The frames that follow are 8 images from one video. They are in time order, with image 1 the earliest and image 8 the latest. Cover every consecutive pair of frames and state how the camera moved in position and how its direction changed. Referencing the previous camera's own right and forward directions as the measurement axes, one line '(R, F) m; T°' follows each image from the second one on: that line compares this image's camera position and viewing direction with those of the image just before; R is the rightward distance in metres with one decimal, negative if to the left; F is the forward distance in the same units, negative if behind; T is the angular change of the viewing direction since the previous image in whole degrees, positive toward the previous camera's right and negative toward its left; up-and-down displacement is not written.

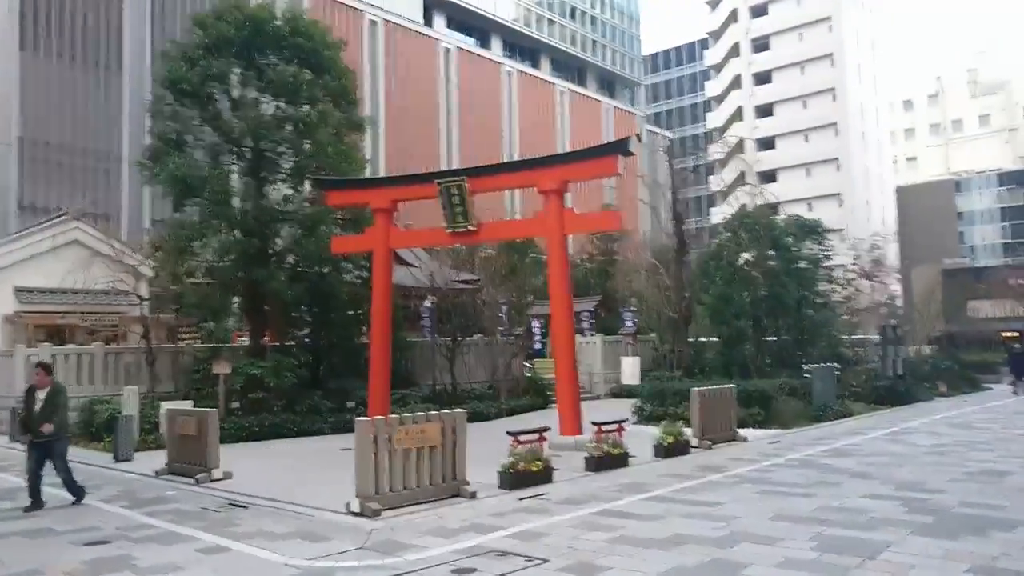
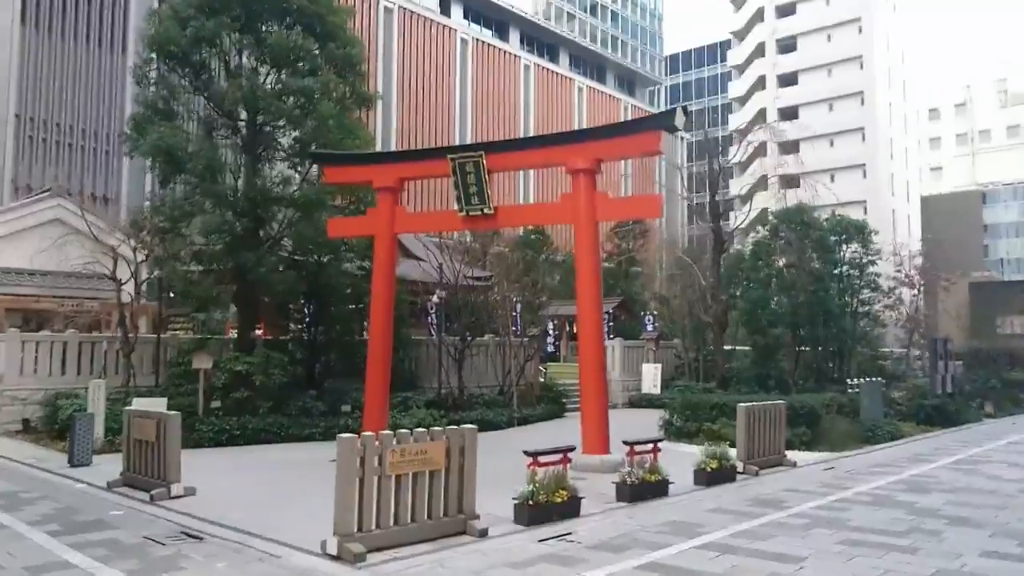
(-0.2, +1.6) m; -1°
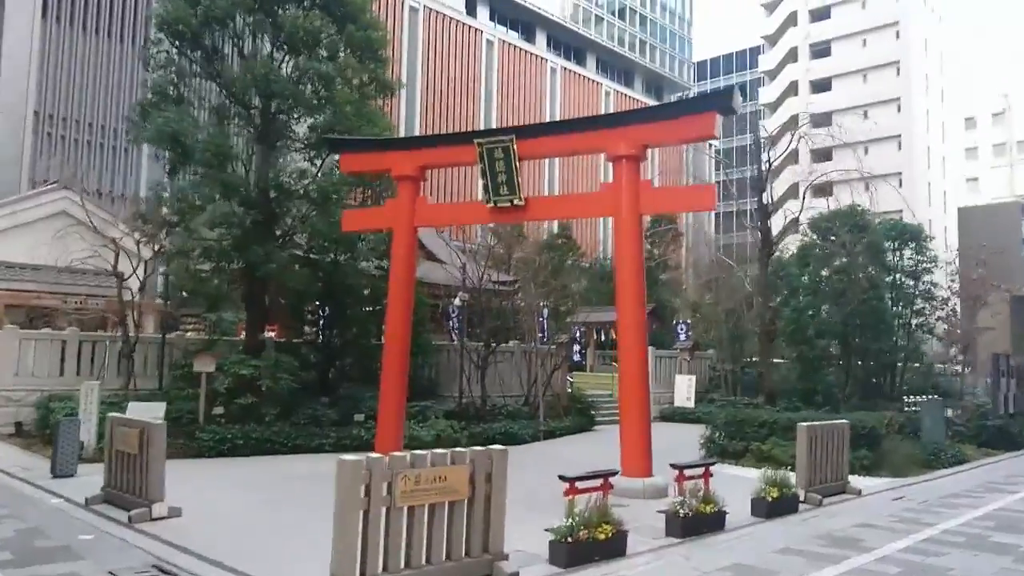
(-0.1, +1.1) m; -1°
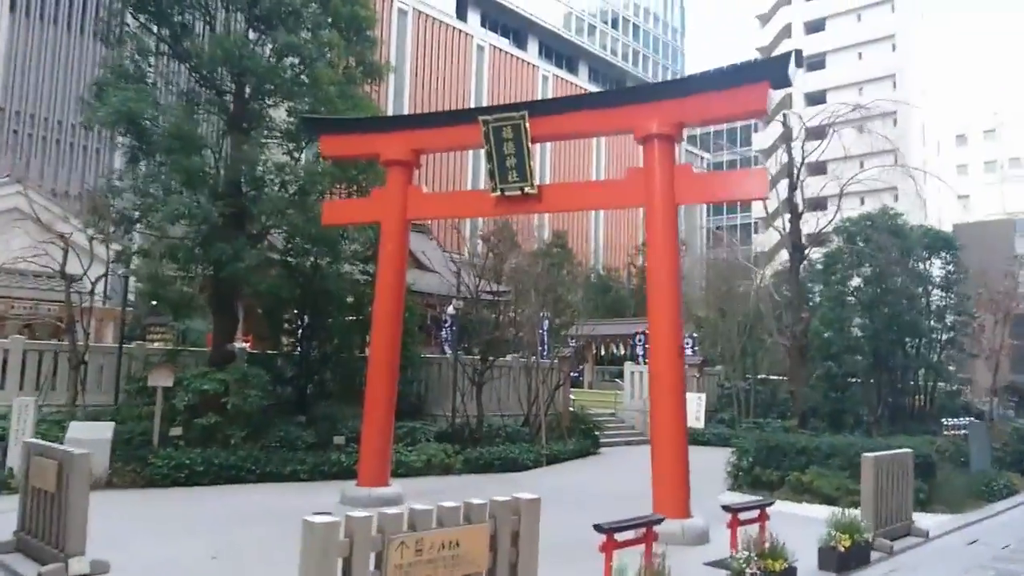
(-0.3, +1.5) m; +1°
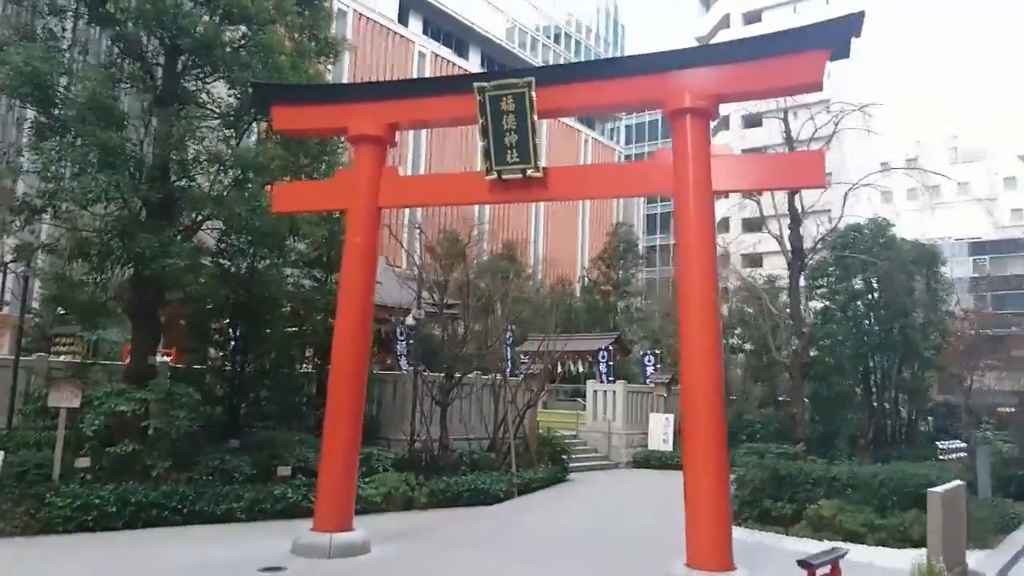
(-0.6, +1.5) m; +5°
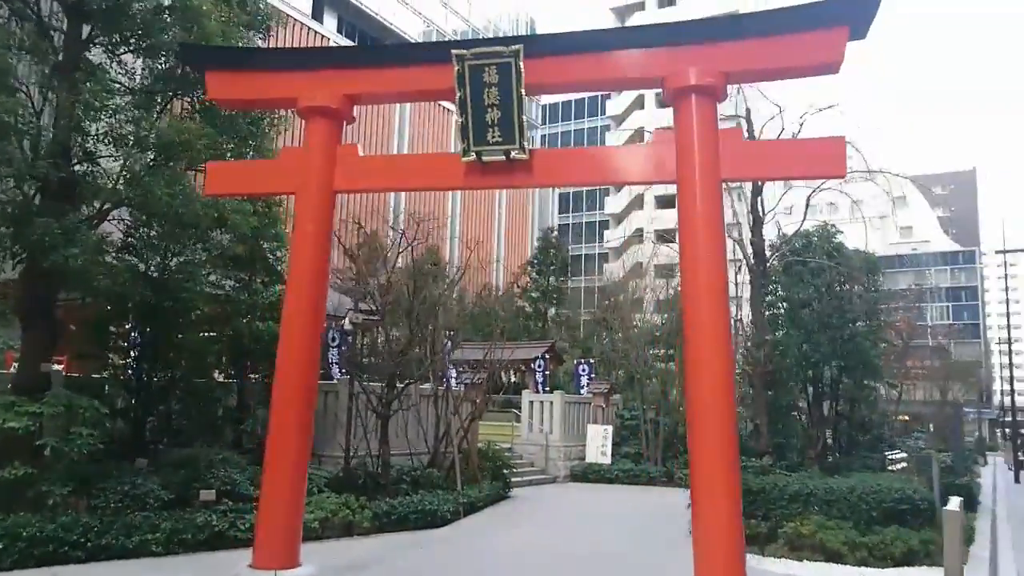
(-0.6, +0.9) m; +7°
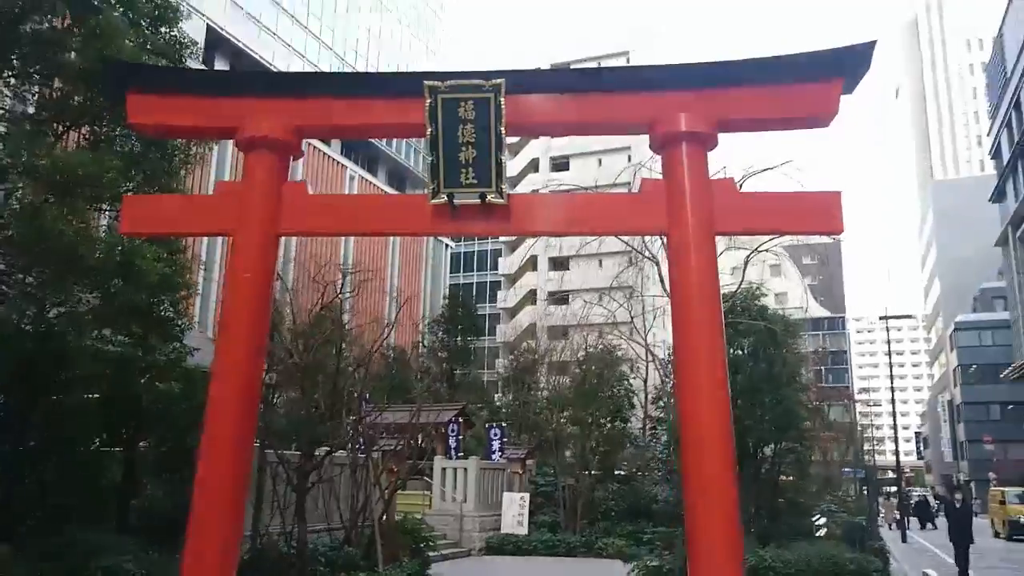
(-0.6, +0.7) m; +8°
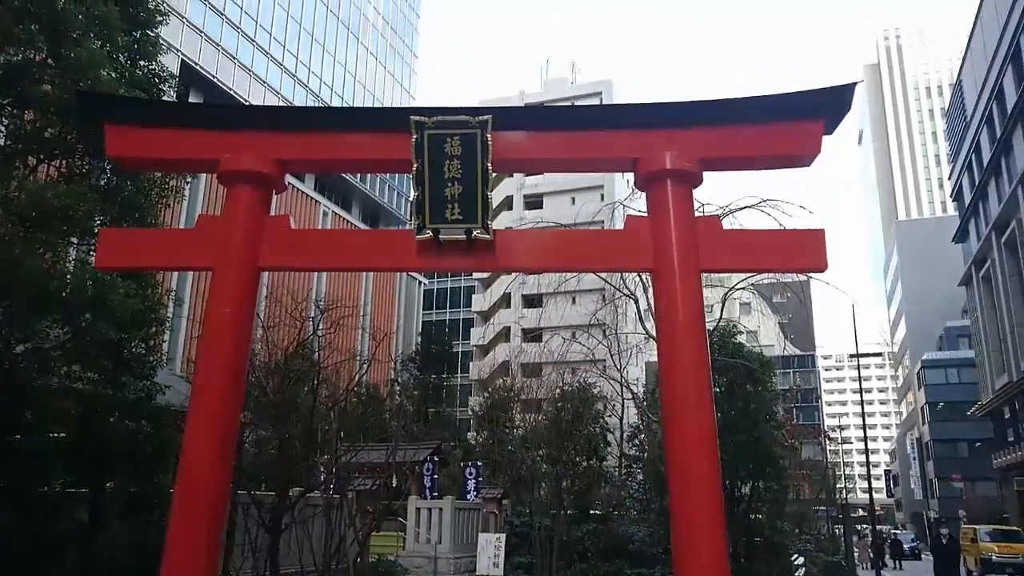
(-0.1, +0.1) m; +2°
